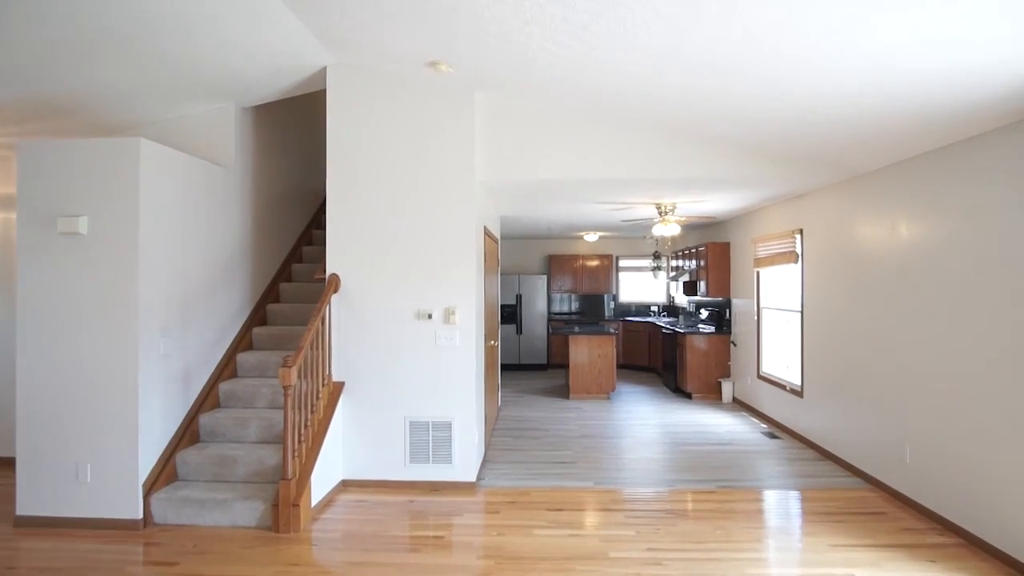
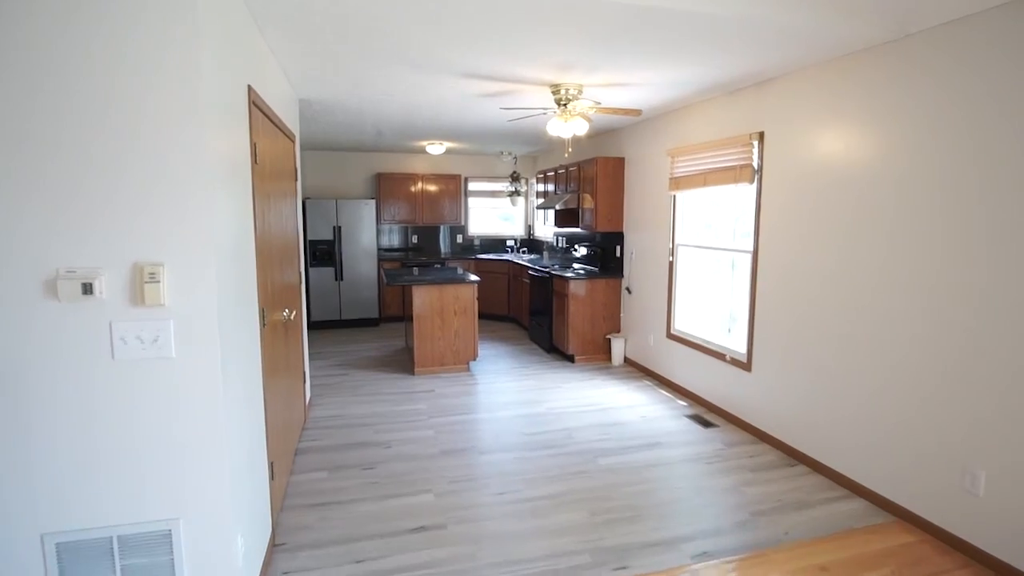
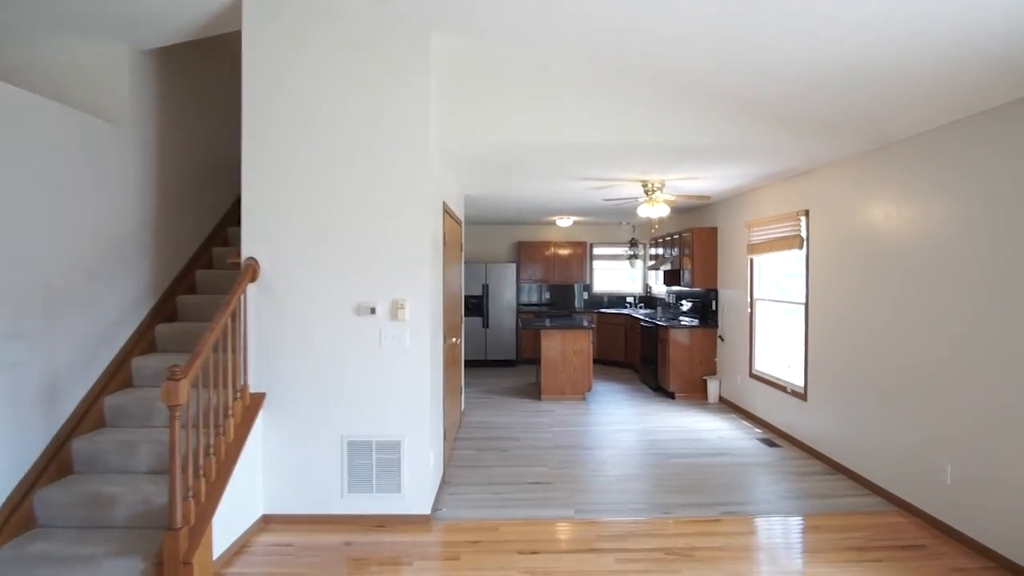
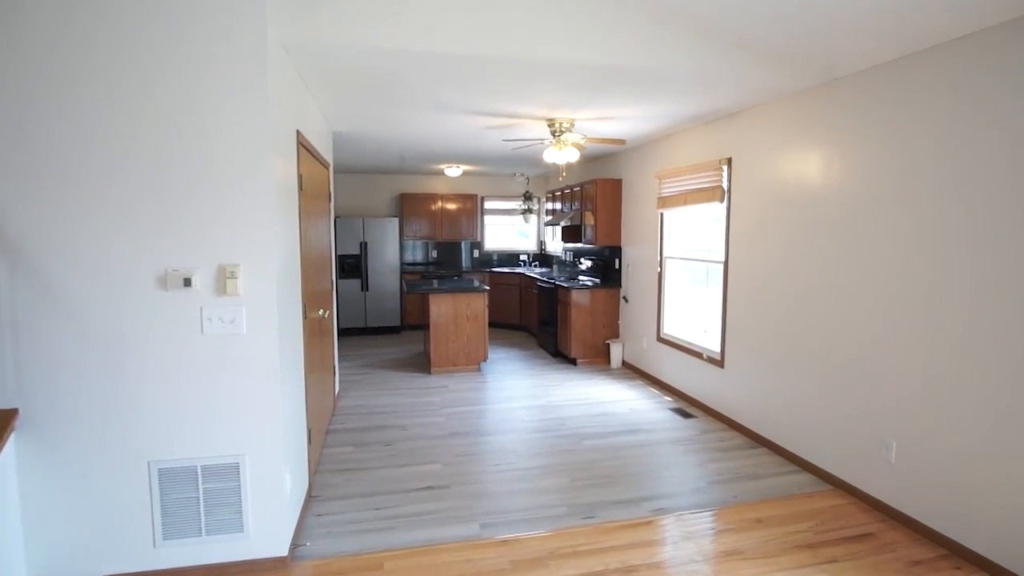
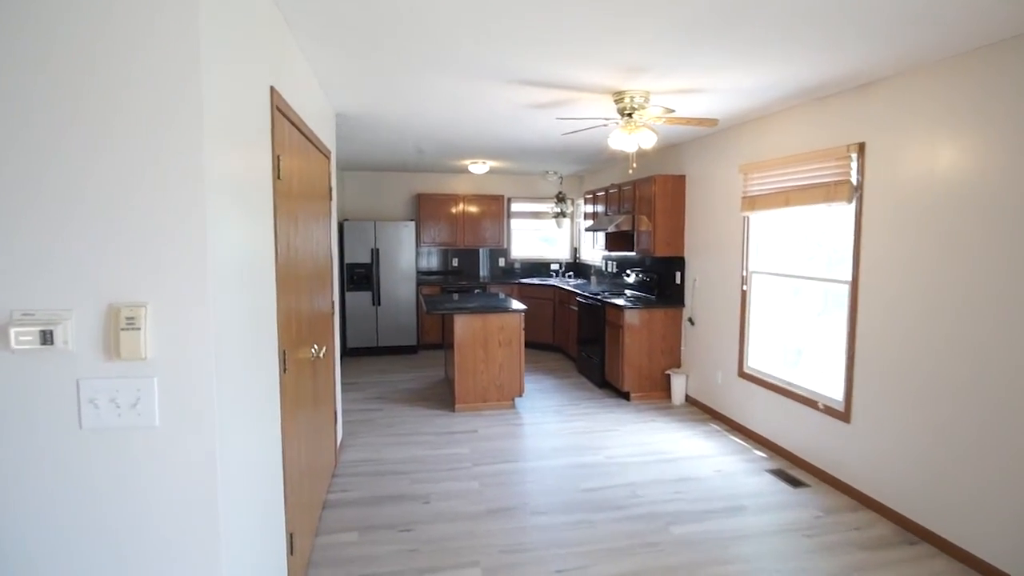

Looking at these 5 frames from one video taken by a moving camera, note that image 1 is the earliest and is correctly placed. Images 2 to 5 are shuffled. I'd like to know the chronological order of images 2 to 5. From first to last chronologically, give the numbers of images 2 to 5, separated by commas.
3, 4, 2, 5
